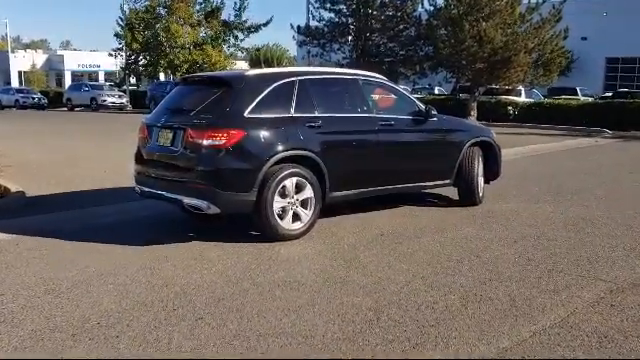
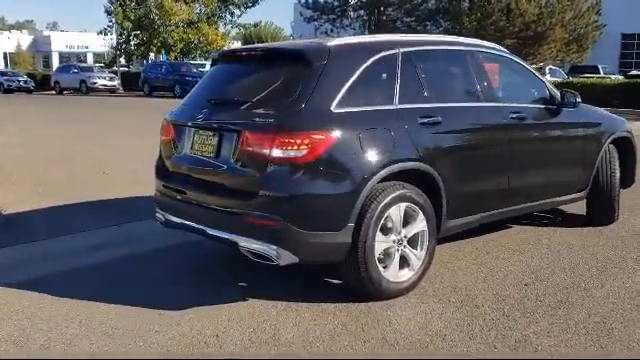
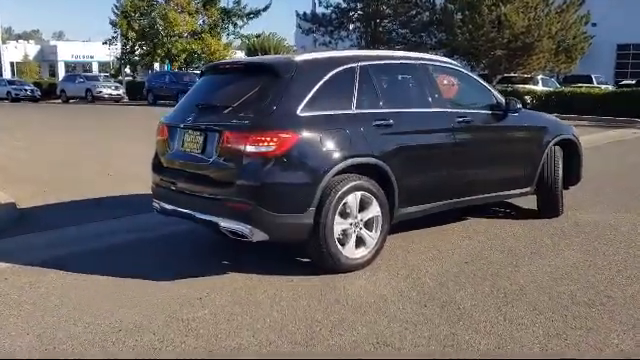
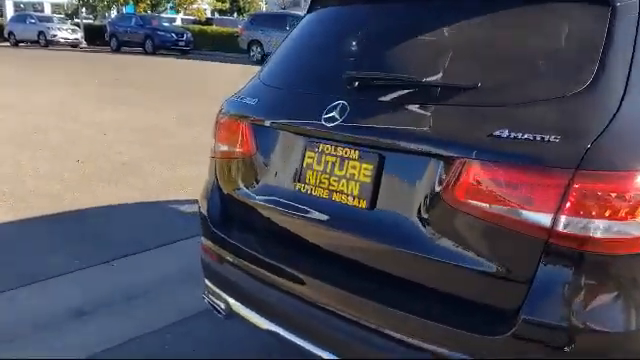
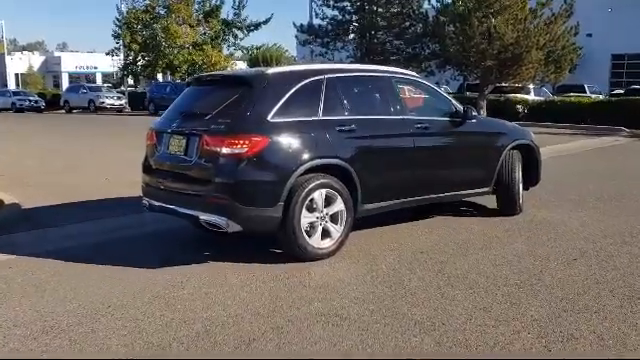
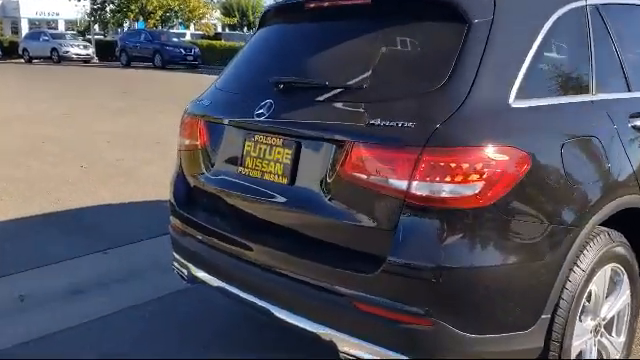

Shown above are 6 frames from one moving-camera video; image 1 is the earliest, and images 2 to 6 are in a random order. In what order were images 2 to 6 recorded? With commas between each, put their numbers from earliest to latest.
5, 3, 2, 6, 4
